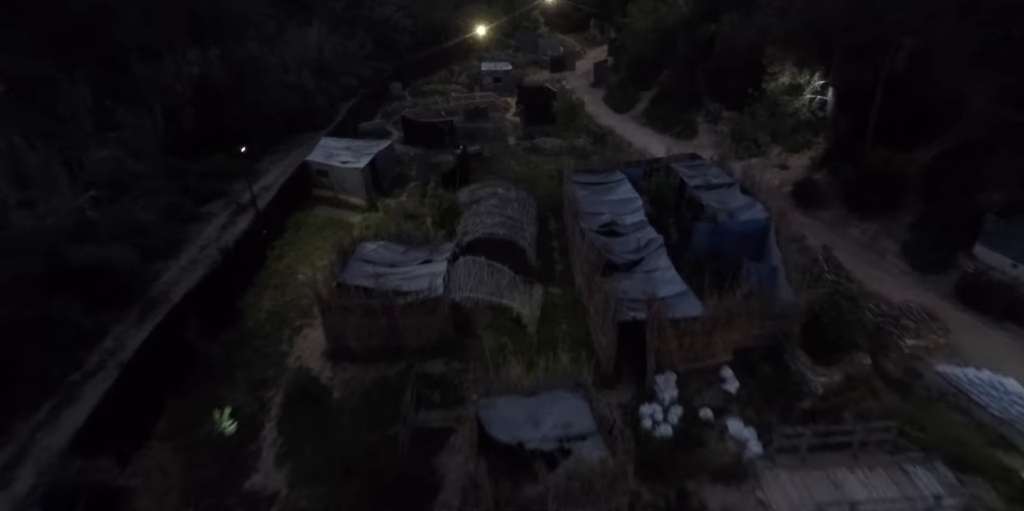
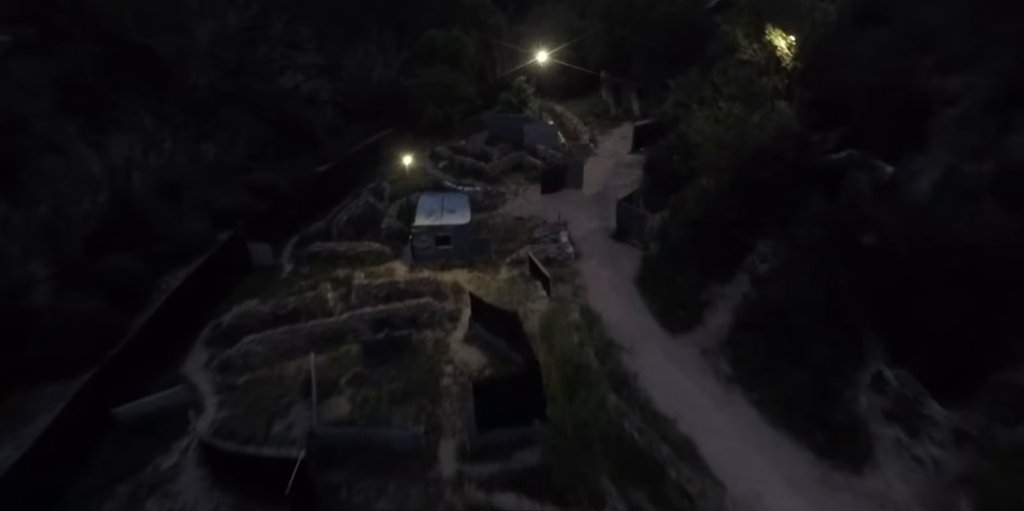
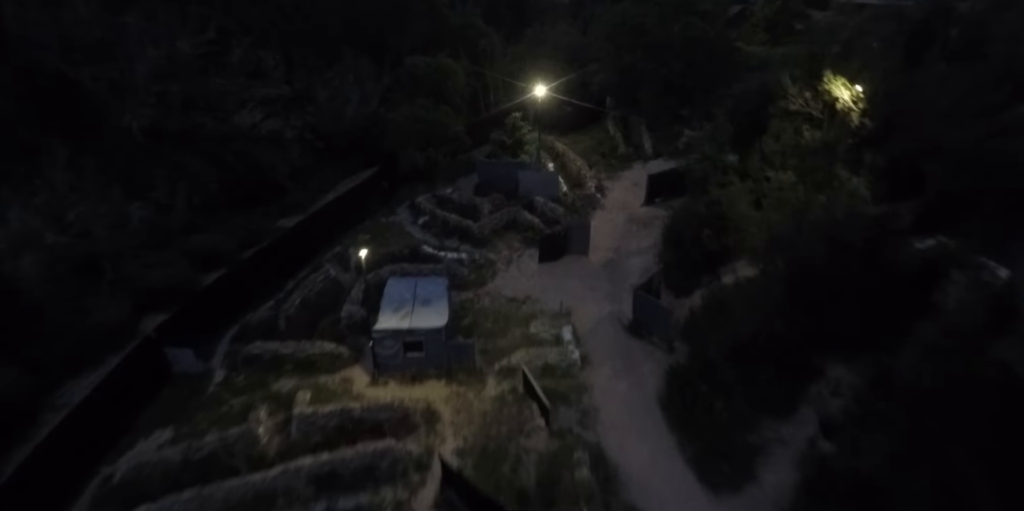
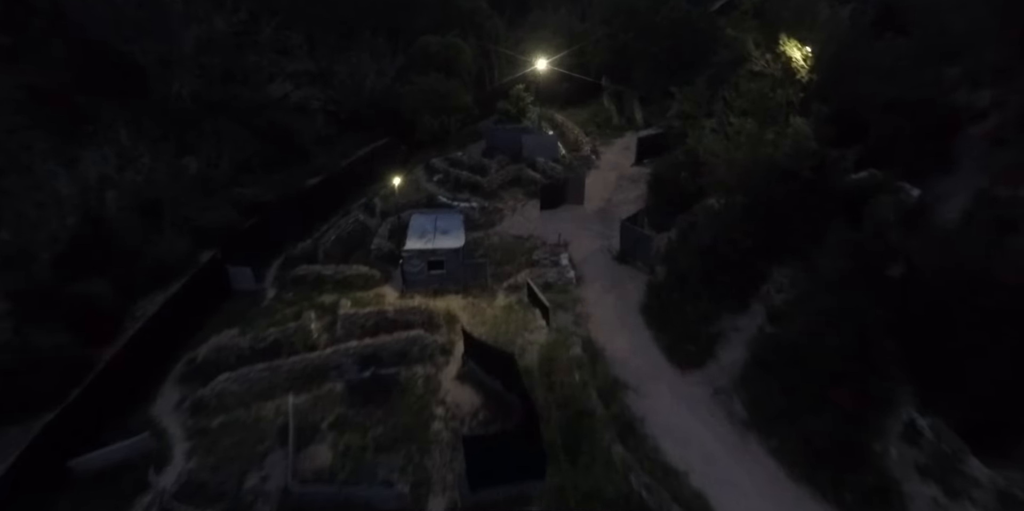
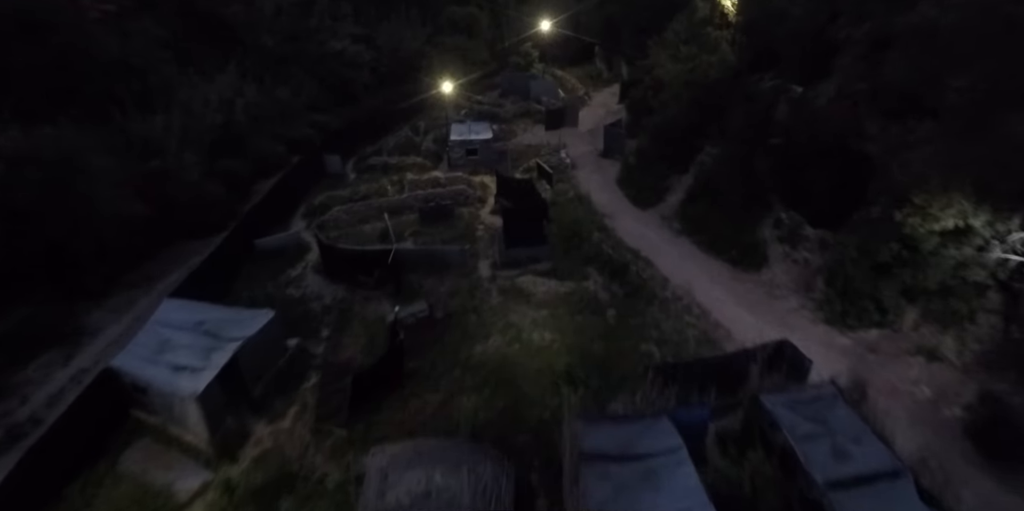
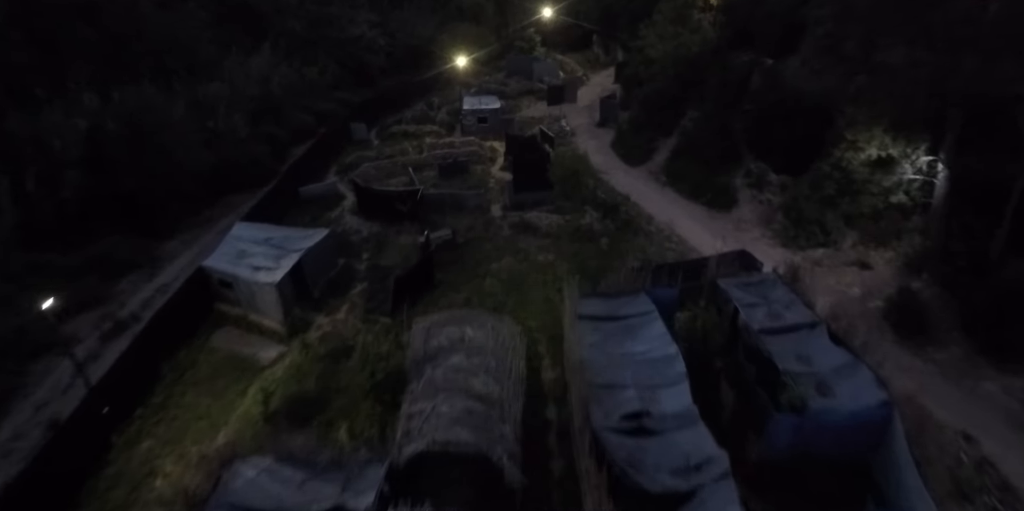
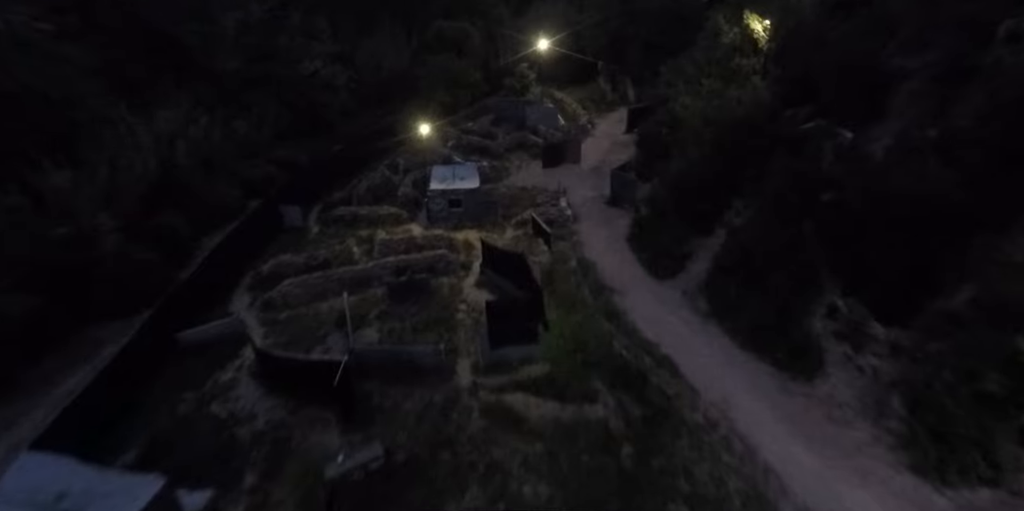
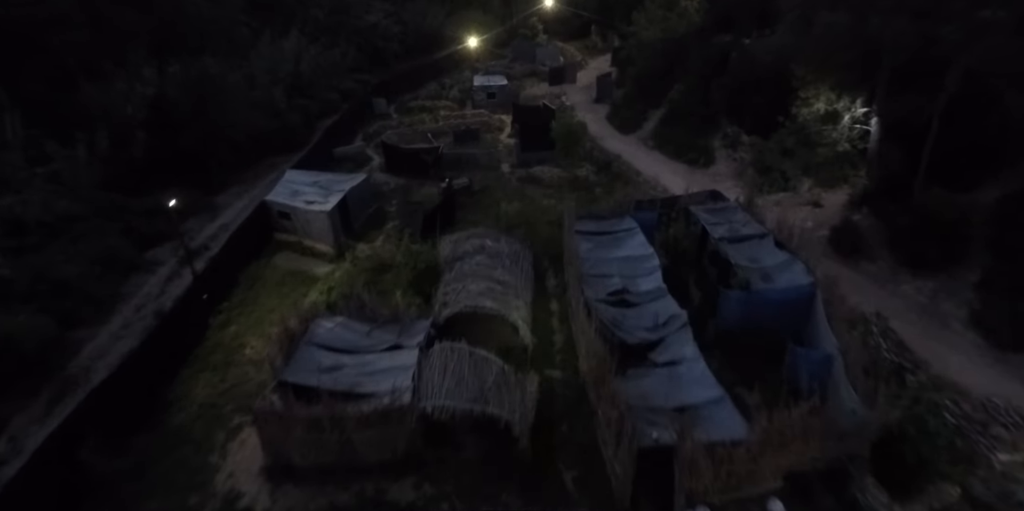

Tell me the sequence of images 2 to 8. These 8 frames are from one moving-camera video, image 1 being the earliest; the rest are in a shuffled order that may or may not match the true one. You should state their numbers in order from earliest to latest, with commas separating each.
8, 6, 5, 7, 2, 4, 3
